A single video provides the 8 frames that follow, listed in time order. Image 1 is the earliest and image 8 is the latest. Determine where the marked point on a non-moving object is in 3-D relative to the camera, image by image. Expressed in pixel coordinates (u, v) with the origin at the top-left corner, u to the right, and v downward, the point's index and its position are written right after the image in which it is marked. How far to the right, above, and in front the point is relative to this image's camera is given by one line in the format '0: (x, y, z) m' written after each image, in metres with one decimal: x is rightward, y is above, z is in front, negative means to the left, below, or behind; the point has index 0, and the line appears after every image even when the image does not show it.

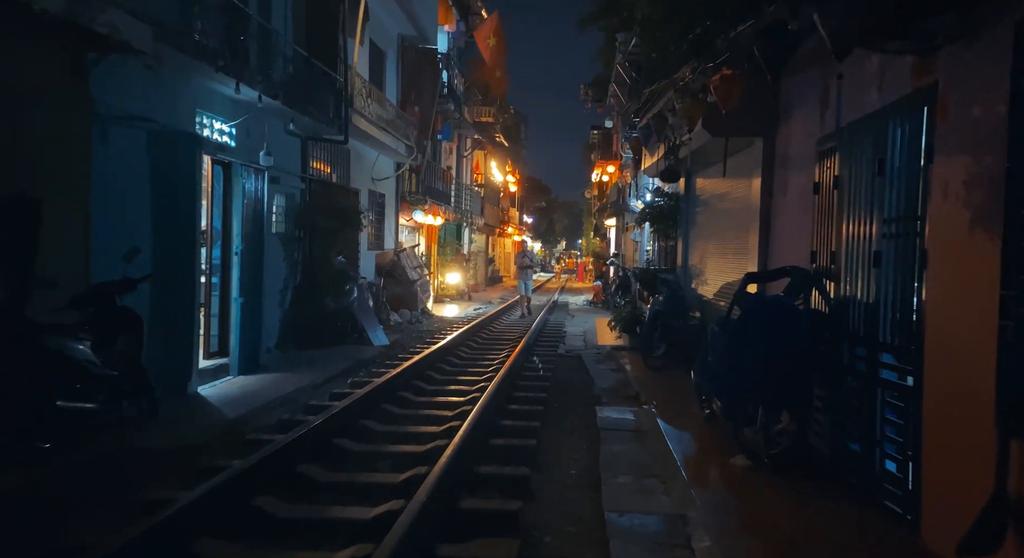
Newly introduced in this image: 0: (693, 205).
0: (+2.9, +1.2, +12.7) m
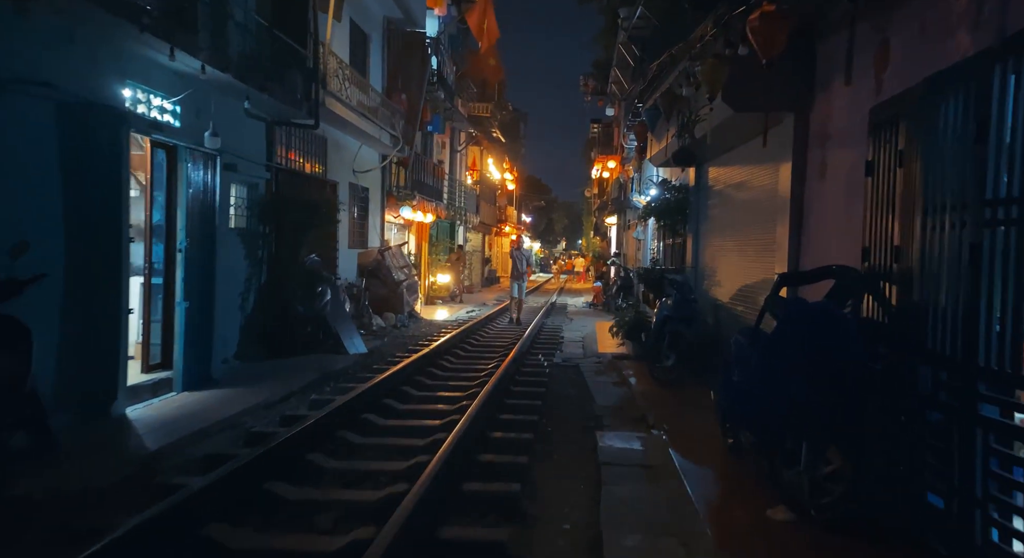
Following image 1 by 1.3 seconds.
0: (+2.7, +1.1, +11.4) m
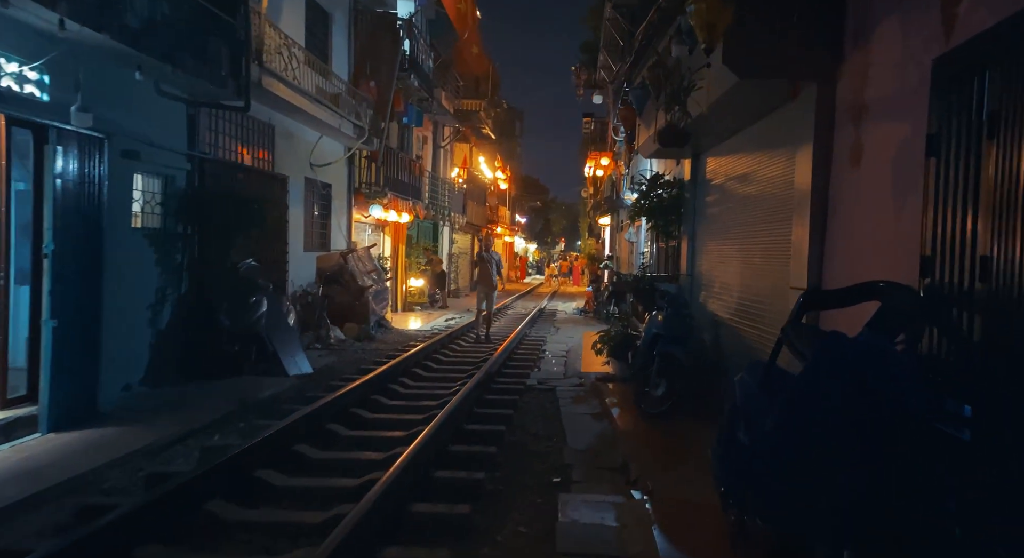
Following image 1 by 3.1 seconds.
0: (+2.3, +1.0, +9.7) m
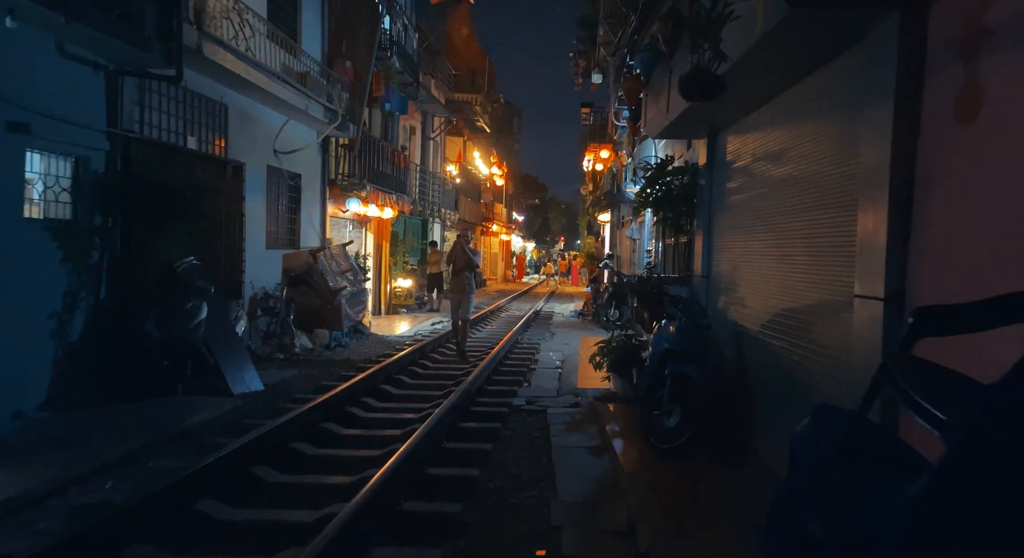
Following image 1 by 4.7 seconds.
0: (+2.1, +1.0, +8.1) m
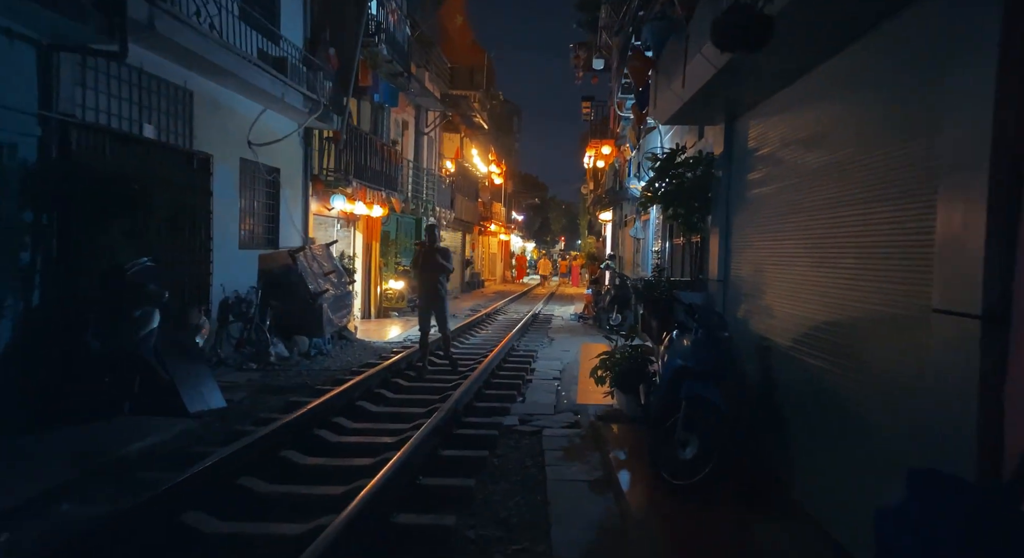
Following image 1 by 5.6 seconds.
0: (+2.0, +1.0, +7.1) m
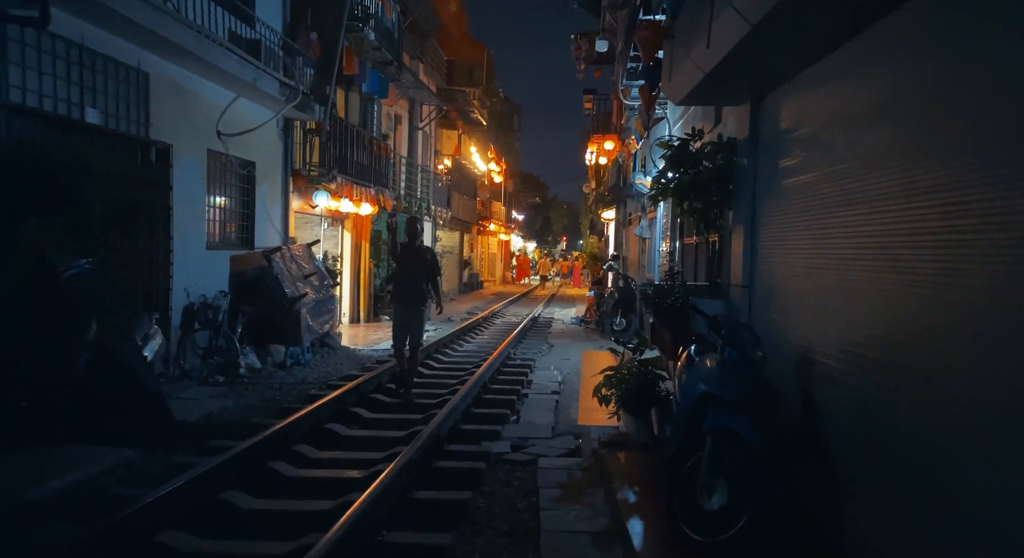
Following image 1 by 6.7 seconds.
0: (+2.0, +0.9, +6.1) m
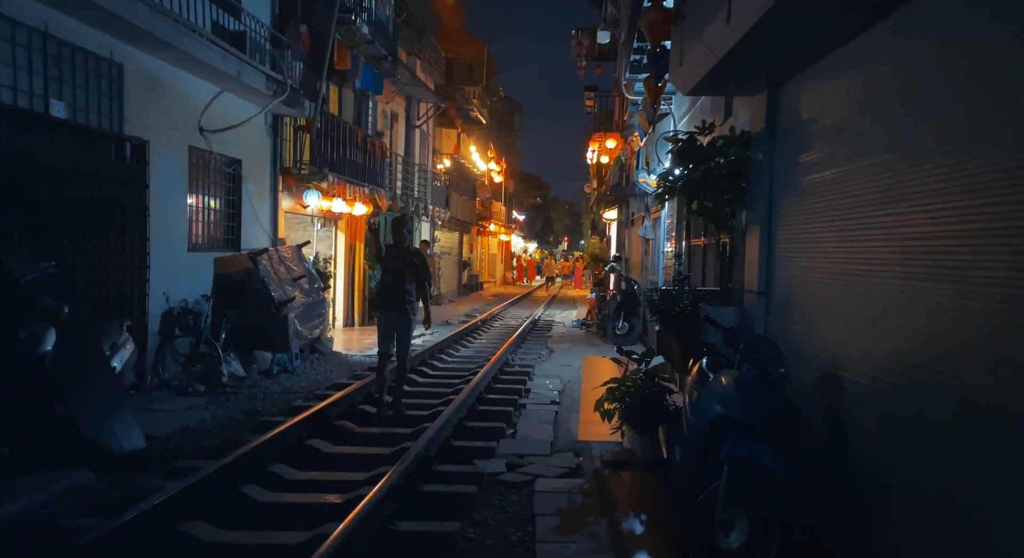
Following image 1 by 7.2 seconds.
0: (+1.9, +0.9, +5.5) m
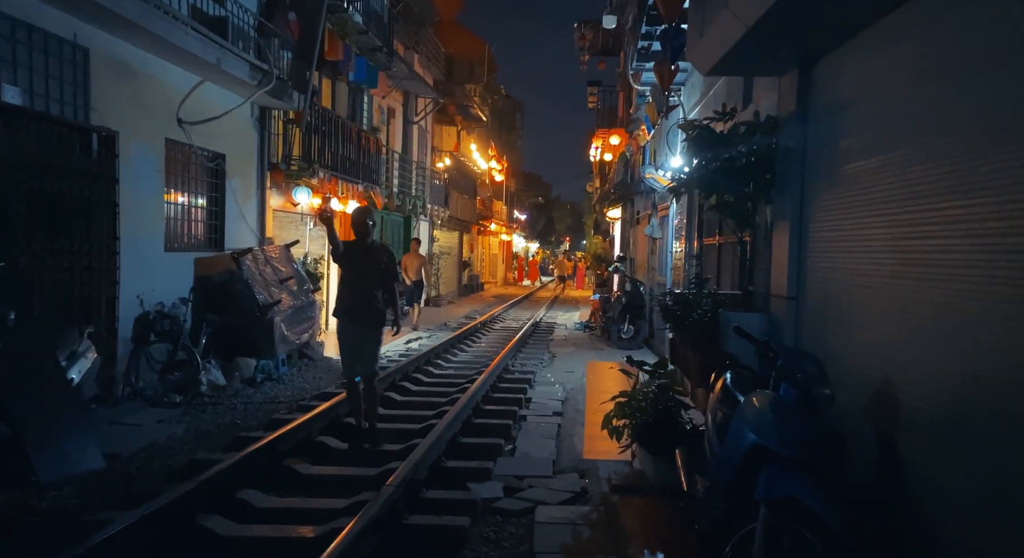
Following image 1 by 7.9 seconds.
0: (+1.9, +0.9, +4.9) m
